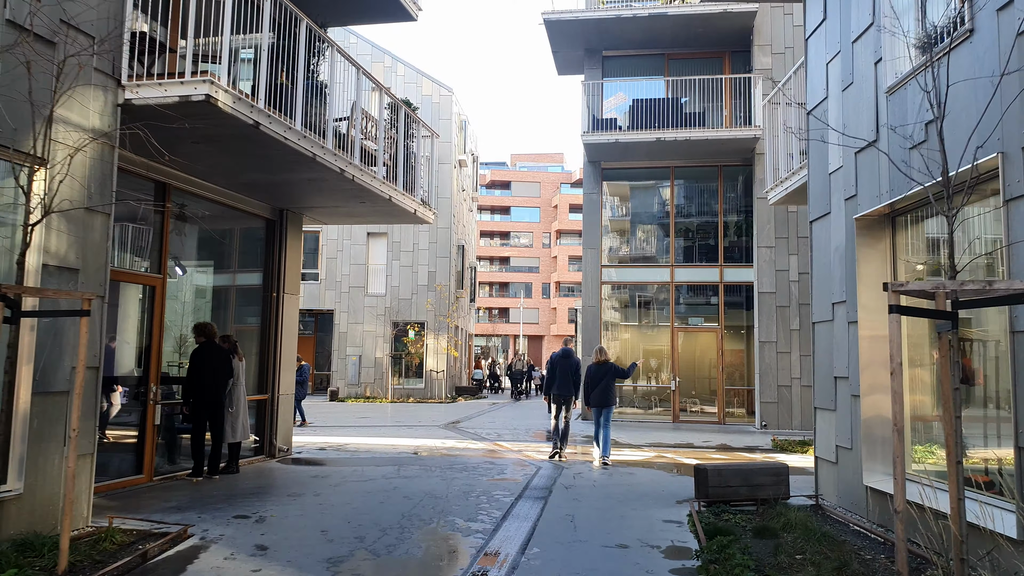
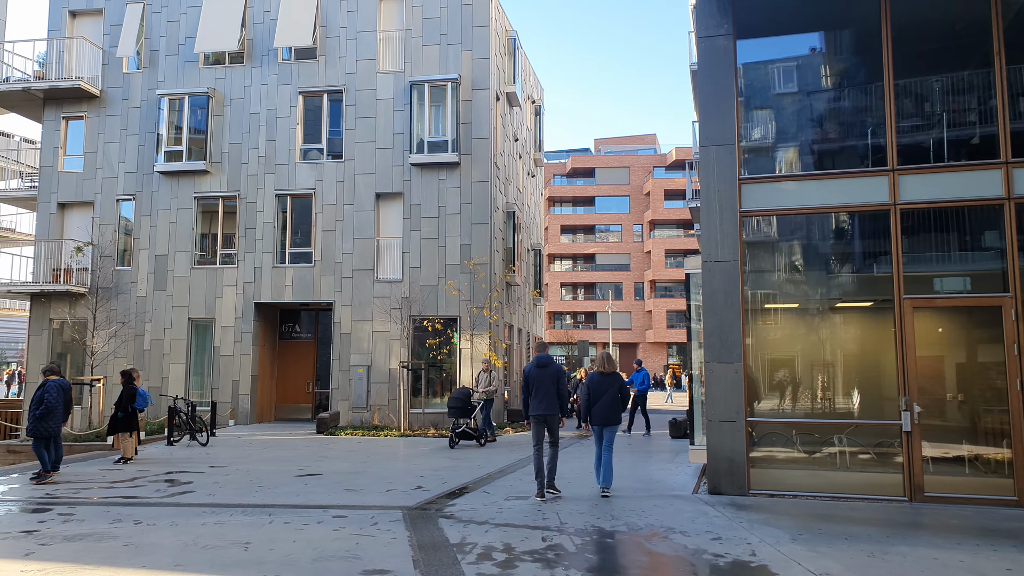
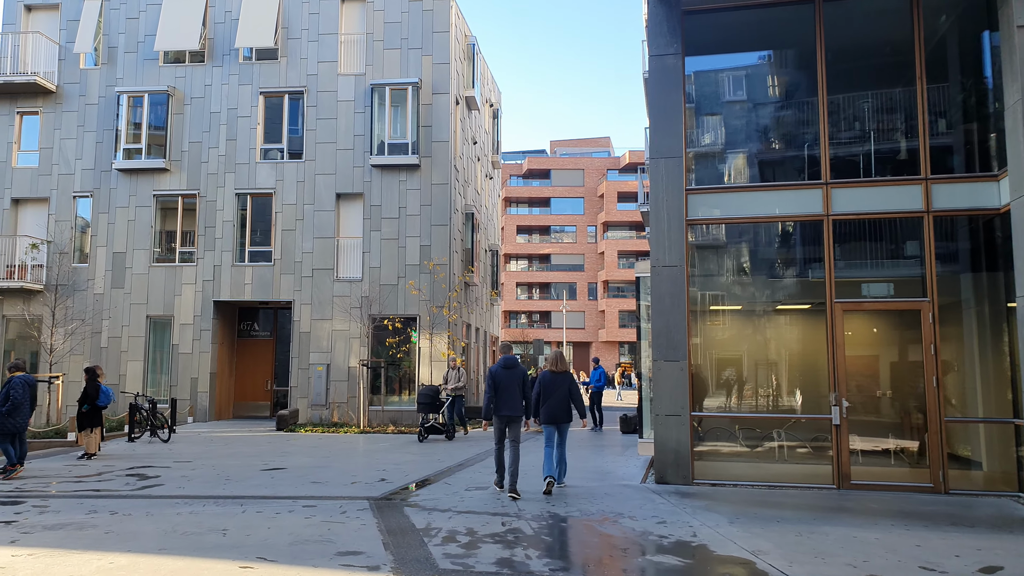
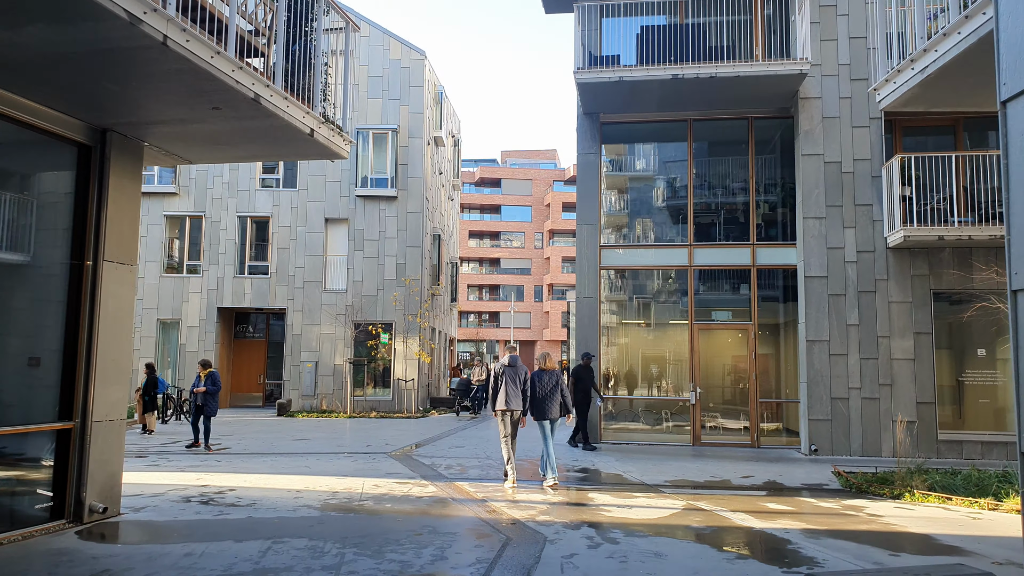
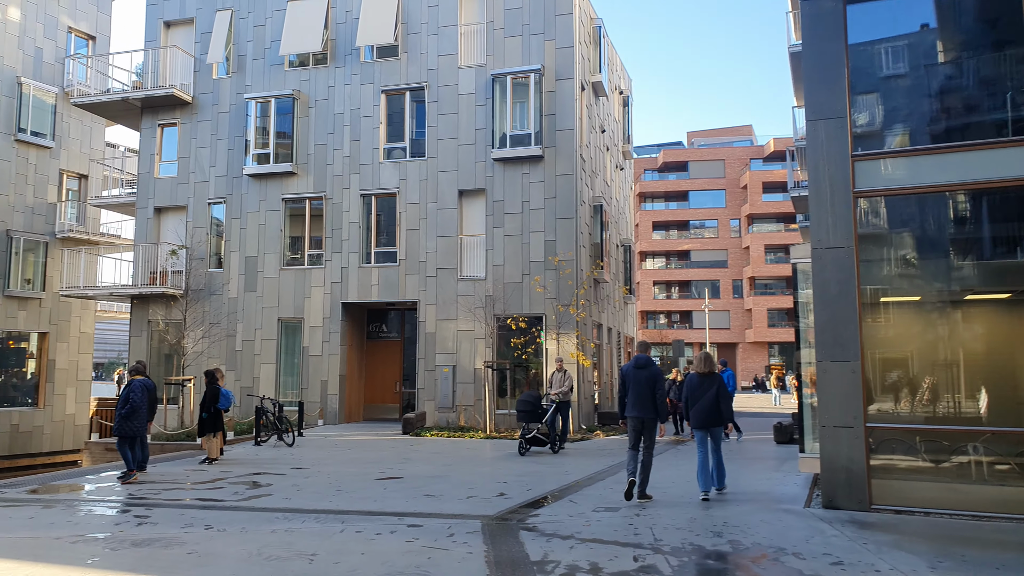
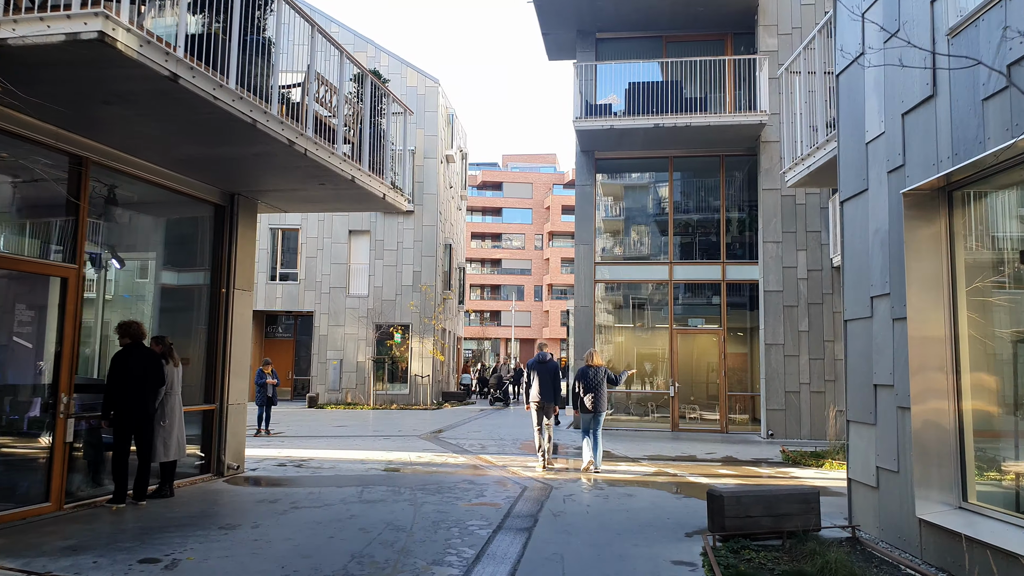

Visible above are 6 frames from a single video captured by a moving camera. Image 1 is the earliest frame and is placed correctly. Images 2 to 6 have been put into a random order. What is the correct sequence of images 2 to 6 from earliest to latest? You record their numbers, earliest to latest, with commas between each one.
6, 4, 3, 2, 5
